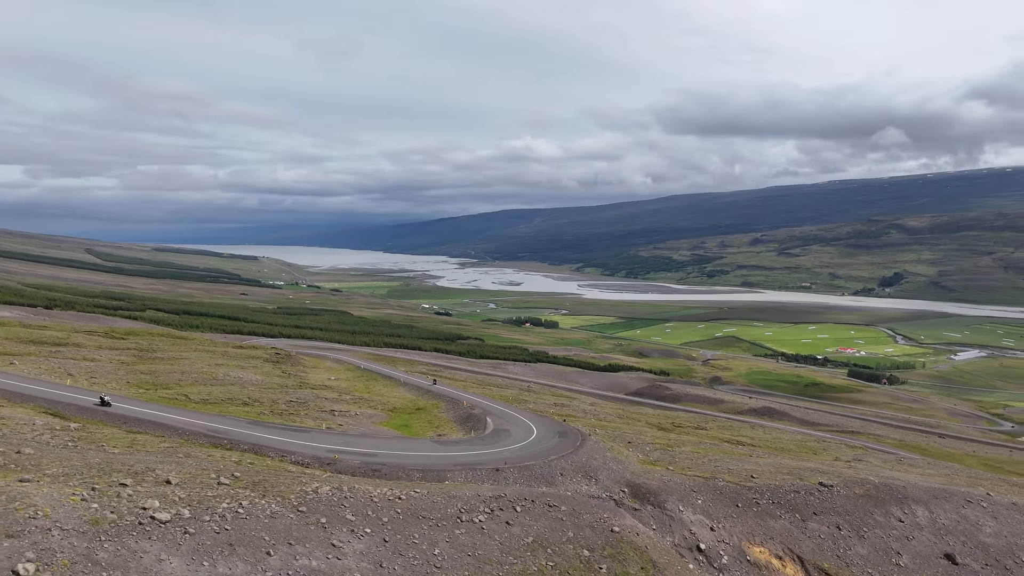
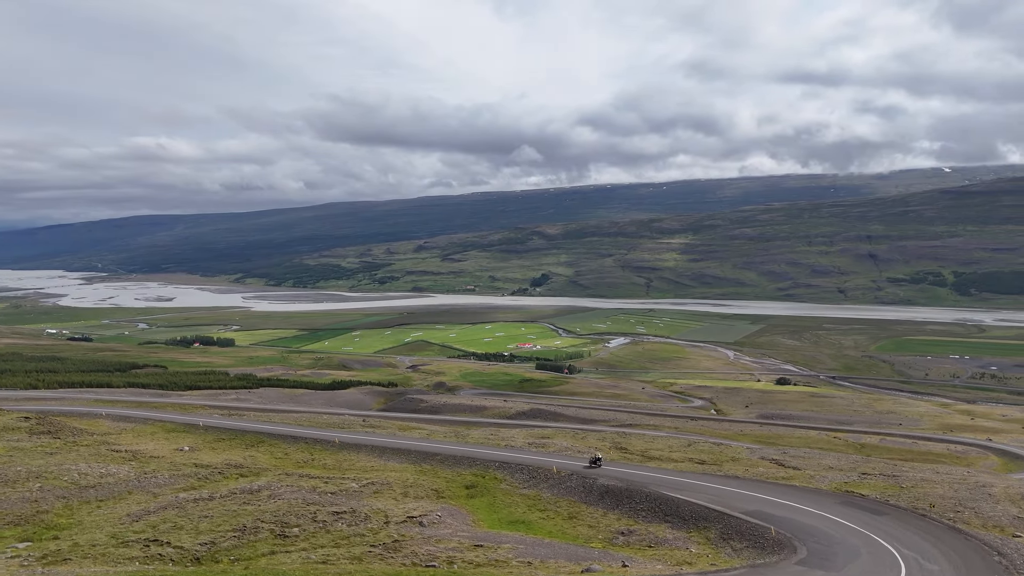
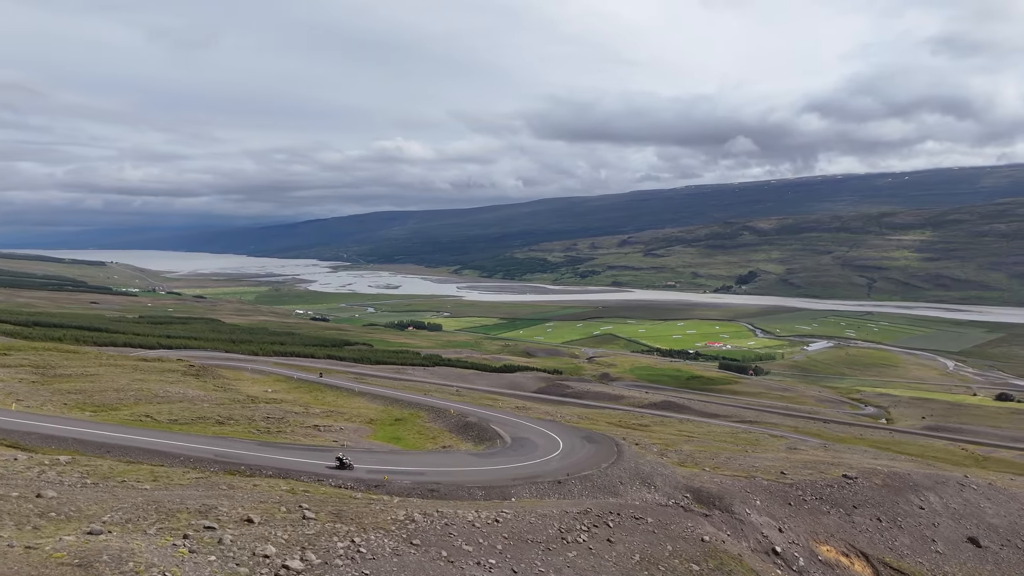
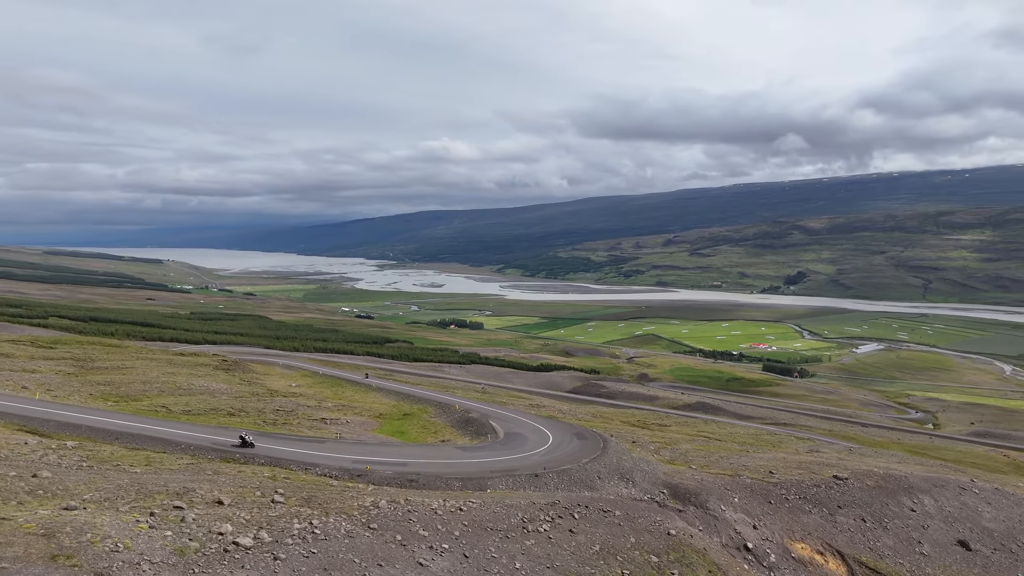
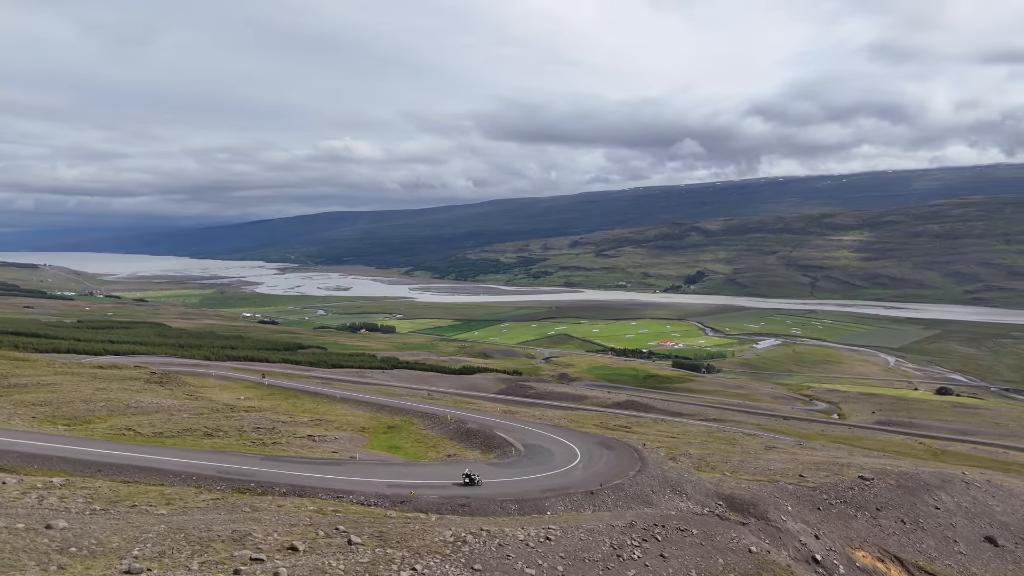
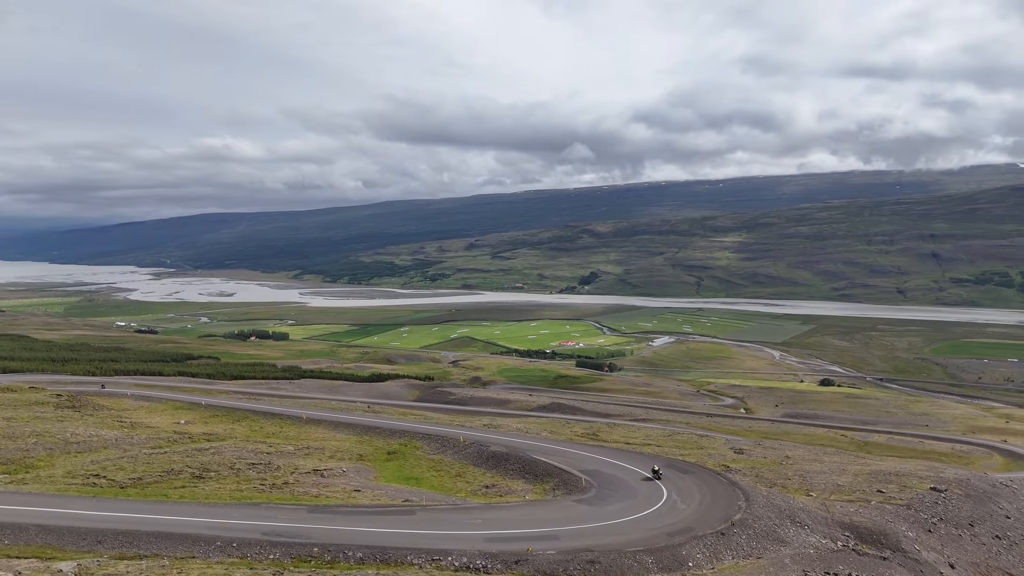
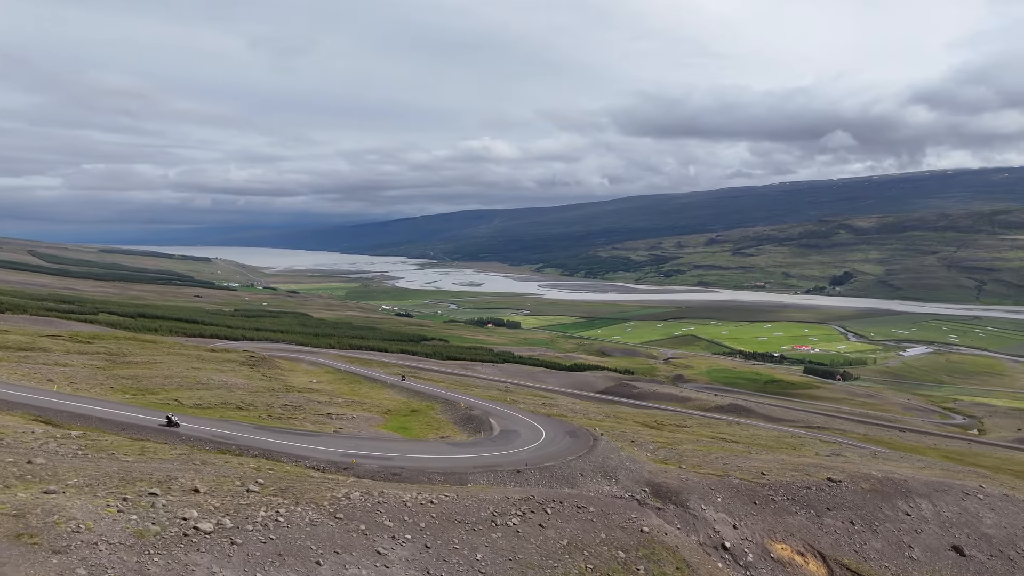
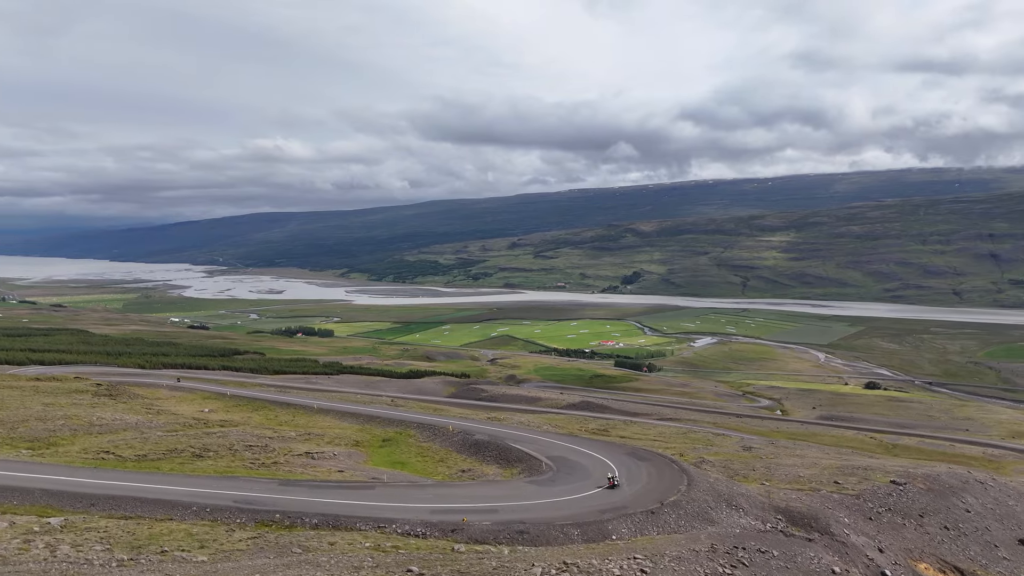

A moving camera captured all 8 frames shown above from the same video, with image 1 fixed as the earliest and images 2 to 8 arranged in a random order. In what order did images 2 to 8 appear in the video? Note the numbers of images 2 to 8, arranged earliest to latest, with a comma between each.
7, 4, 3, 5, 8, 6, 2
